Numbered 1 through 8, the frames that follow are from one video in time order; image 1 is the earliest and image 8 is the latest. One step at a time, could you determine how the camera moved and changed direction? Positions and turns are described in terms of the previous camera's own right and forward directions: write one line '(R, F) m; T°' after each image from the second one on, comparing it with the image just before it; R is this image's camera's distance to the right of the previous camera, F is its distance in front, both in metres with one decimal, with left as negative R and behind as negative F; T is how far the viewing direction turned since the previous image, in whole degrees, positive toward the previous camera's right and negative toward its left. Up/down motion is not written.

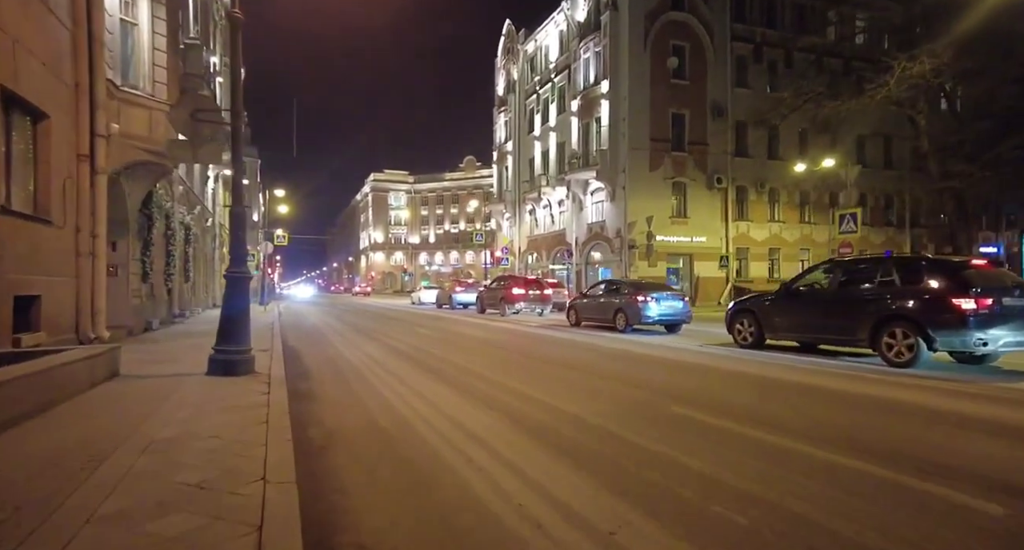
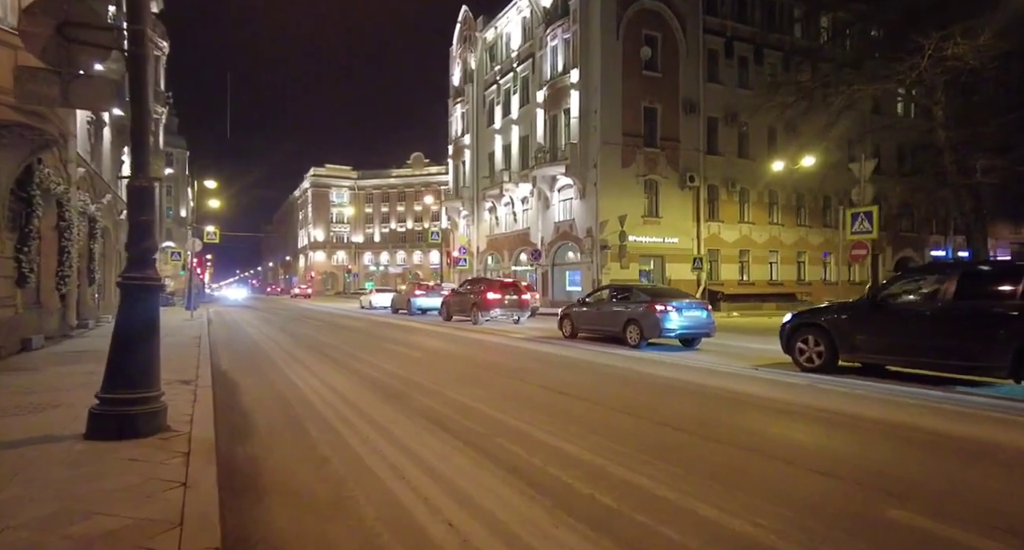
(-1.0, +3.2) m; +5°
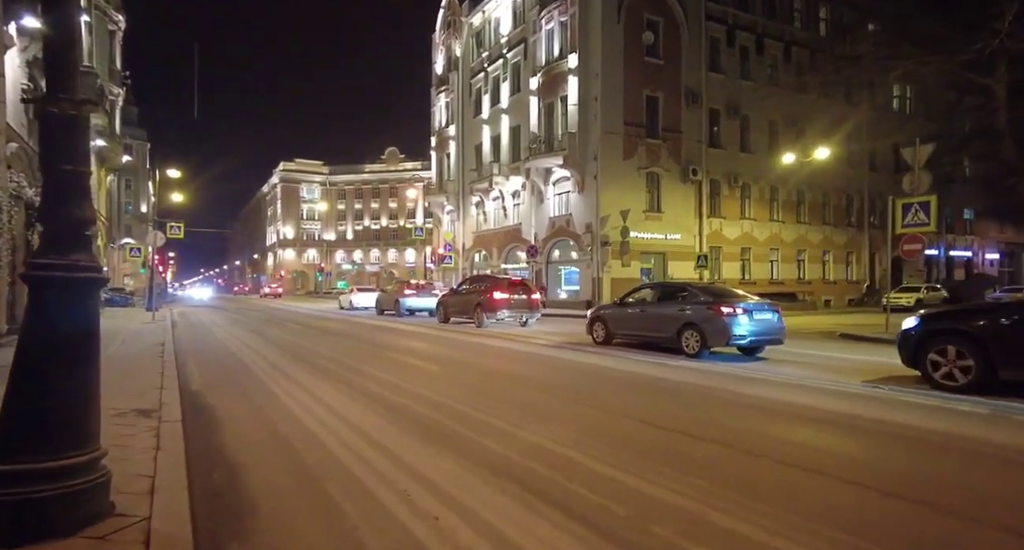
(-1.2, +2.5) m; +3°
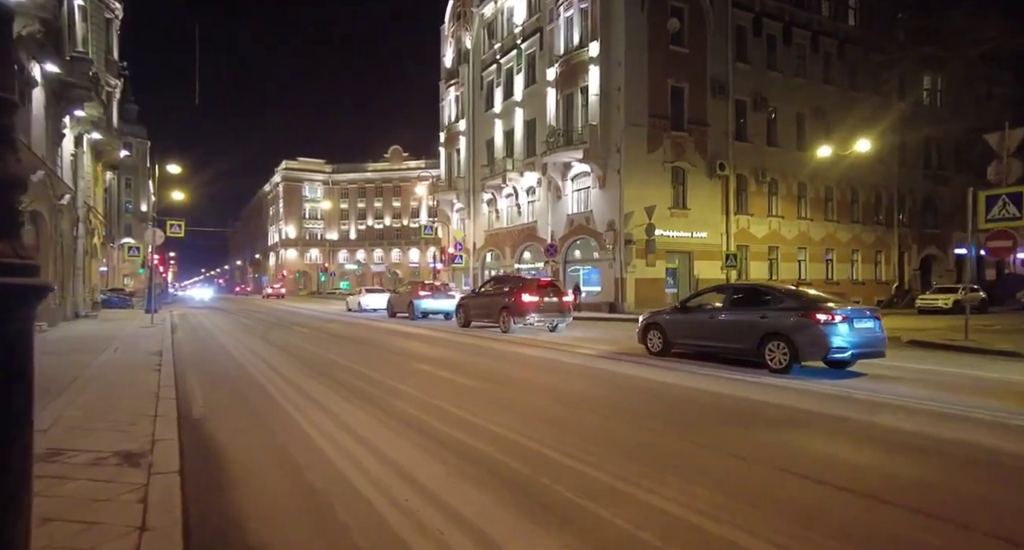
(-0.8, +1.8) m; 0°
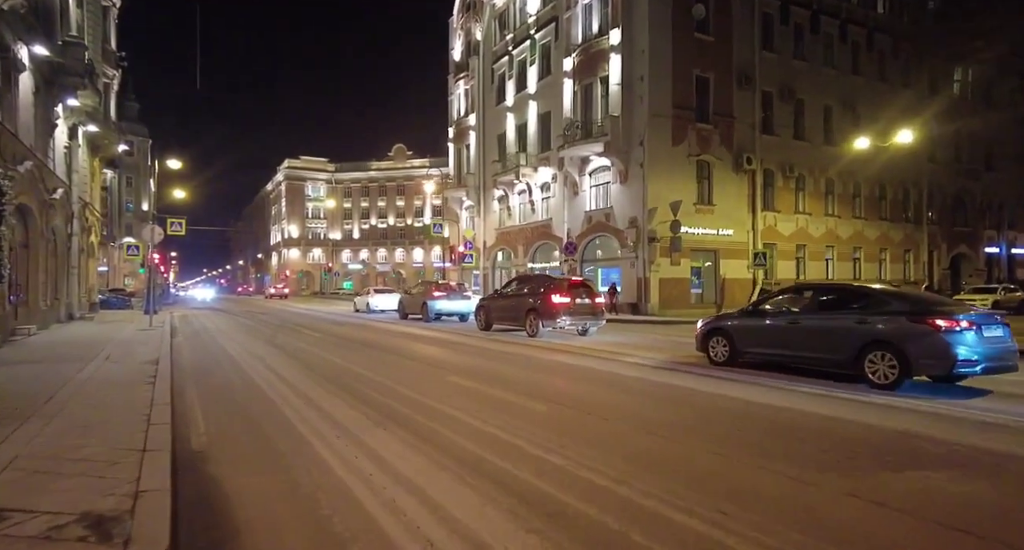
(-0.7, +1.6) m; 0°
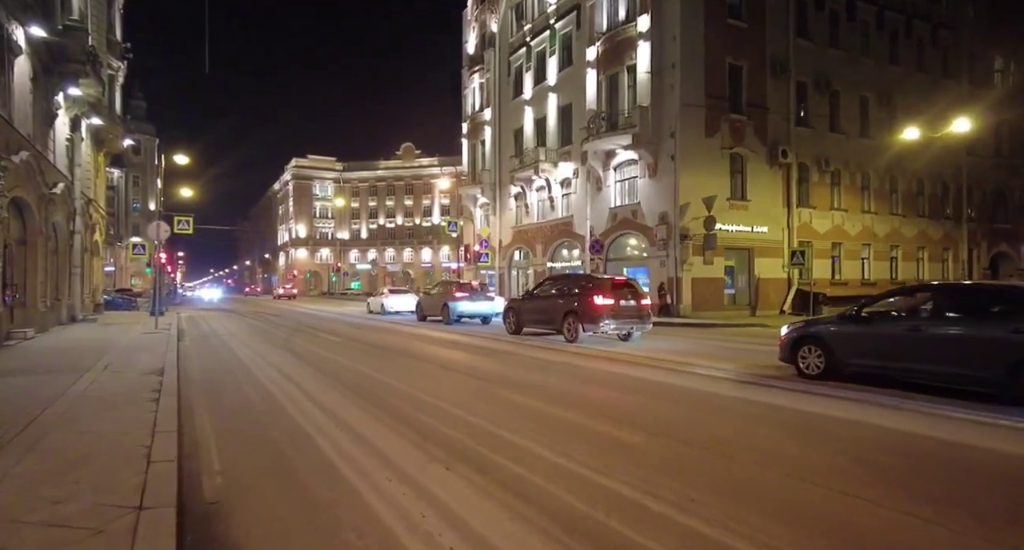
(-0.8, +1.6) m; 0°
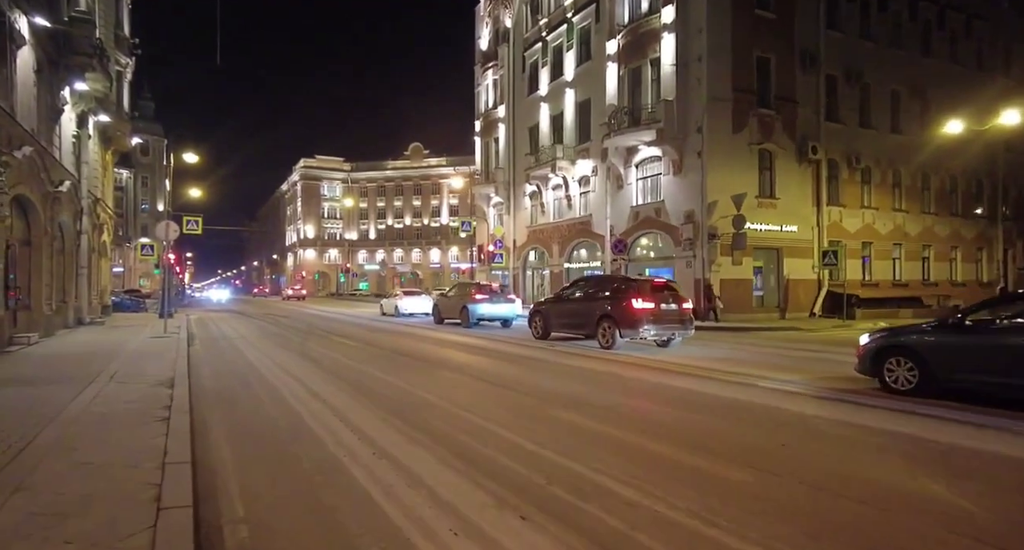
(-0.6, +1.1) m; -1°
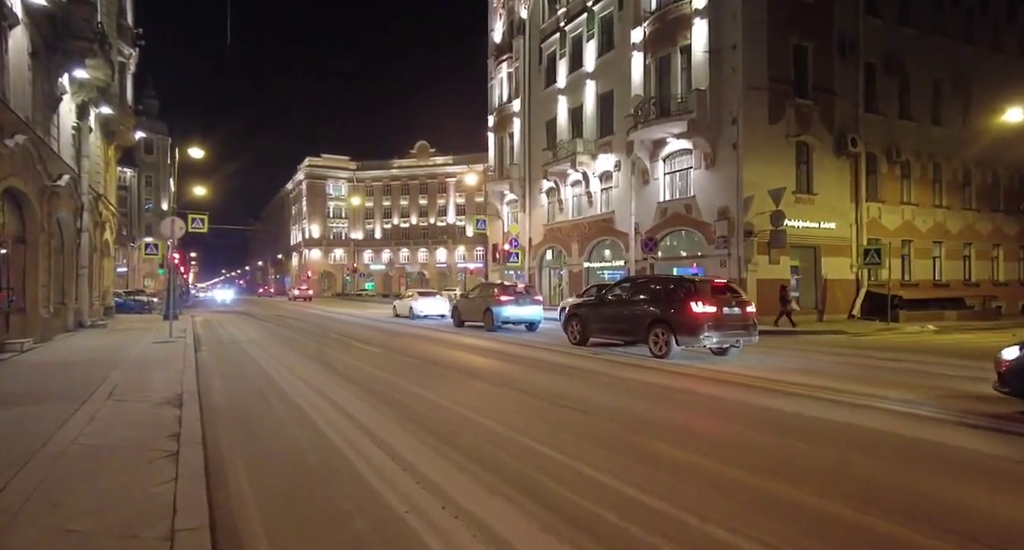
(-0.8, +1.5) m; 0°
